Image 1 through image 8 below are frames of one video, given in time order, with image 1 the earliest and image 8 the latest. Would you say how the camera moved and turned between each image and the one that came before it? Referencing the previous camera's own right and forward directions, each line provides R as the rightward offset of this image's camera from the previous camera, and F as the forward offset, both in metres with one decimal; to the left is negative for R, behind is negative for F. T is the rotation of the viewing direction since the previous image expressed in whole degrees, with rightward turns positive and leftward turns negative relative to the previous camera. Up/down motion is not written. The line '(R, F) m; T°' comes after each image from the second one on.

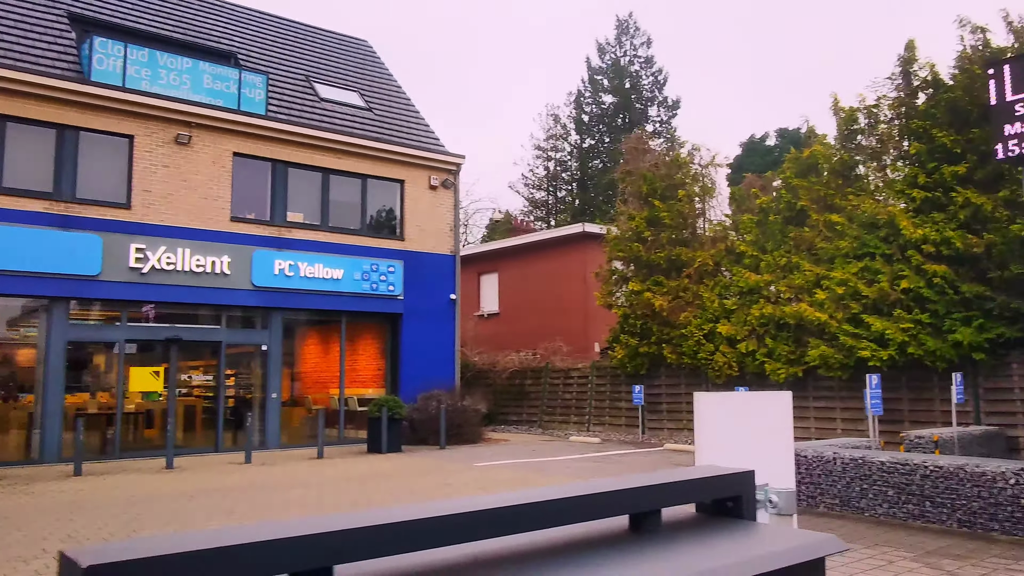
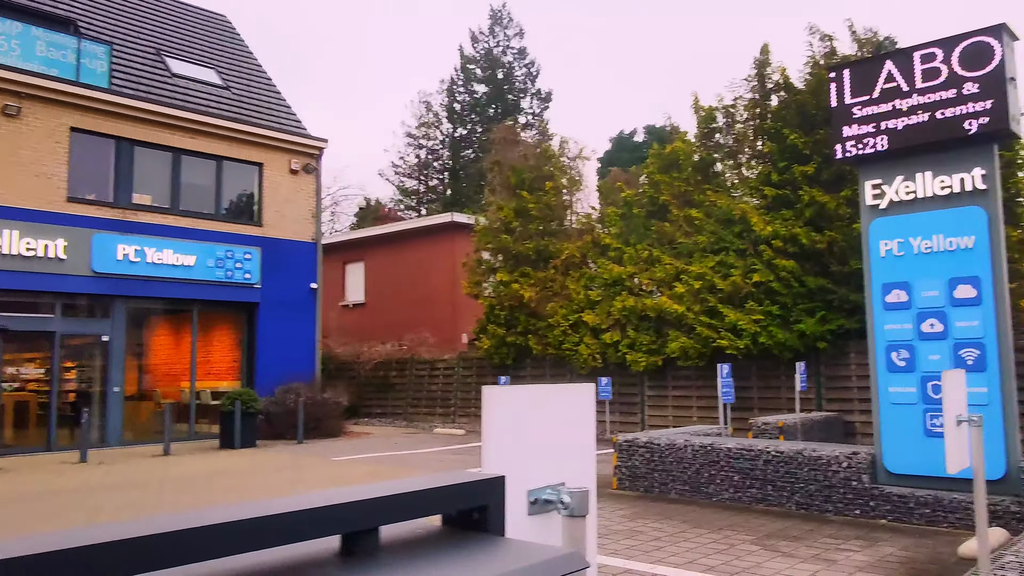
(+0.2, +0.2) m; +8°
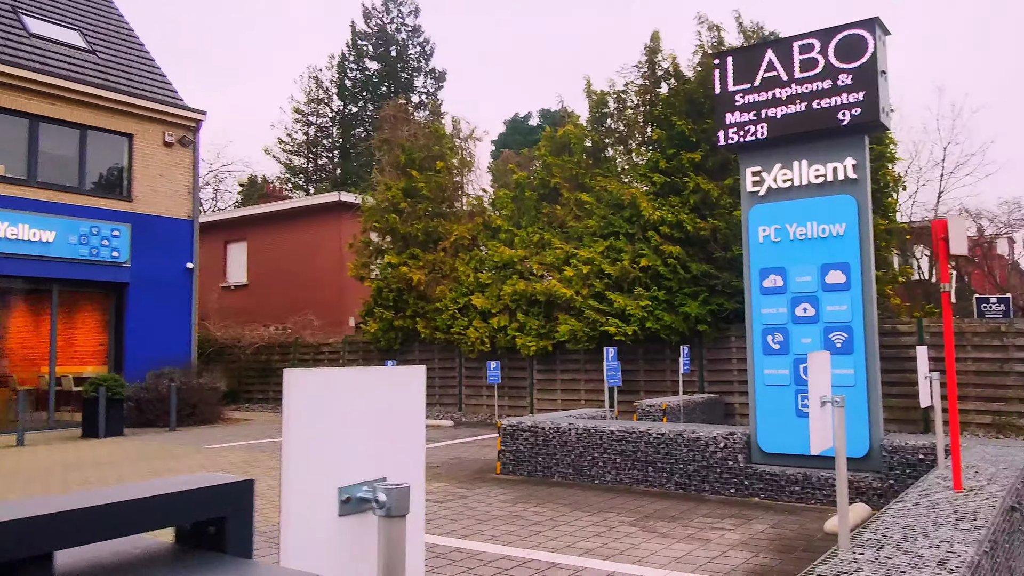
(+0.1, +0.2) m; +7°
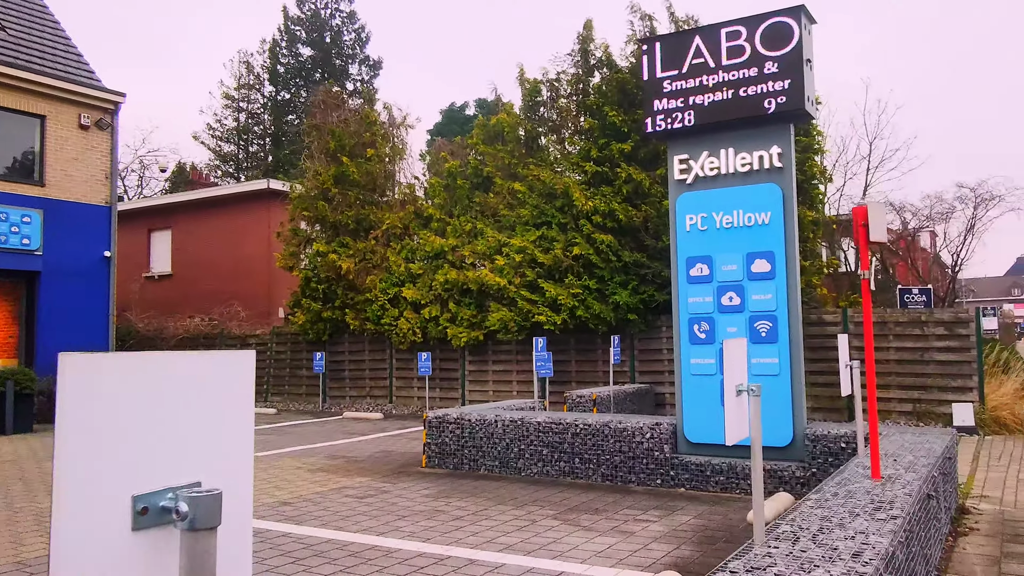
(+0.2, +0.2) m; +4°
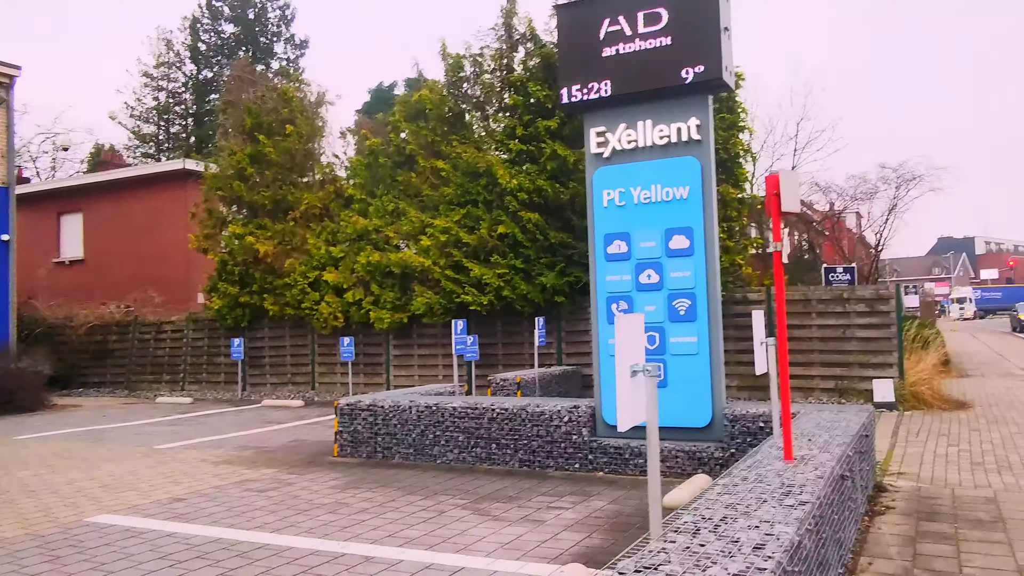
(+0.3, +0.4) m; +4°
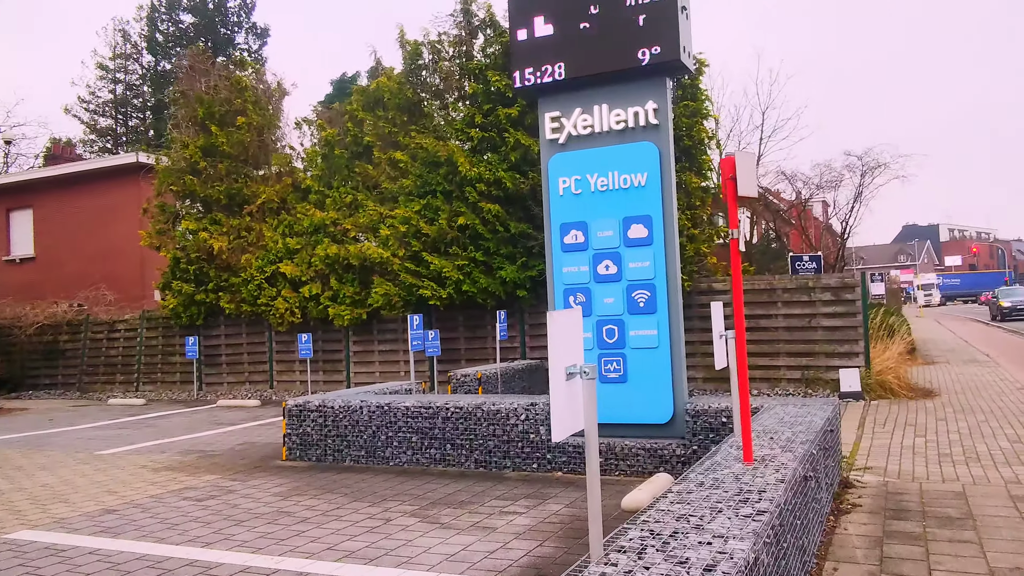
(+0.2, +0.4) m; +2°
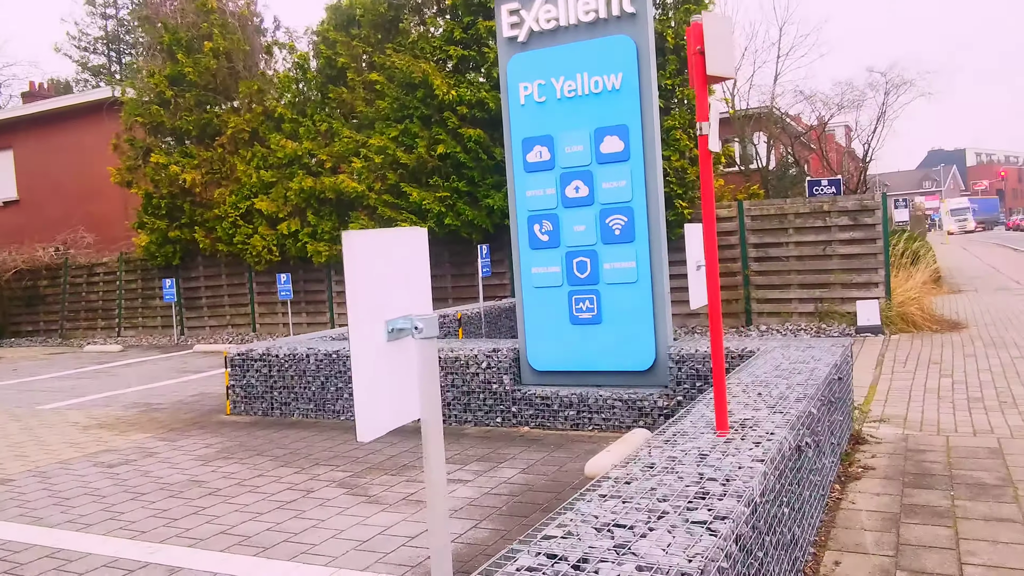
(+0.5, +1.1) m; -1°
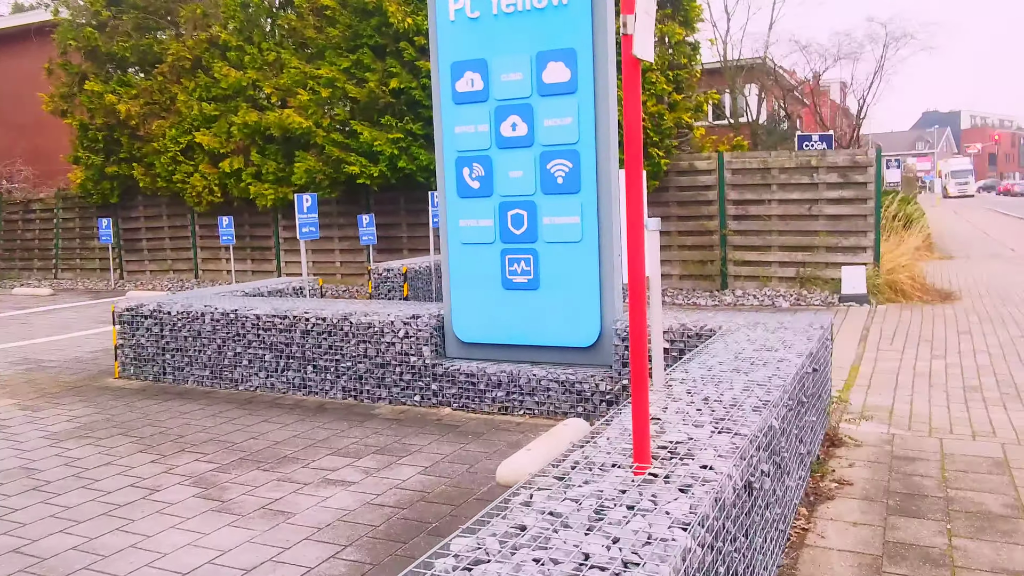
(+0.4, +1.1) m; +1°
